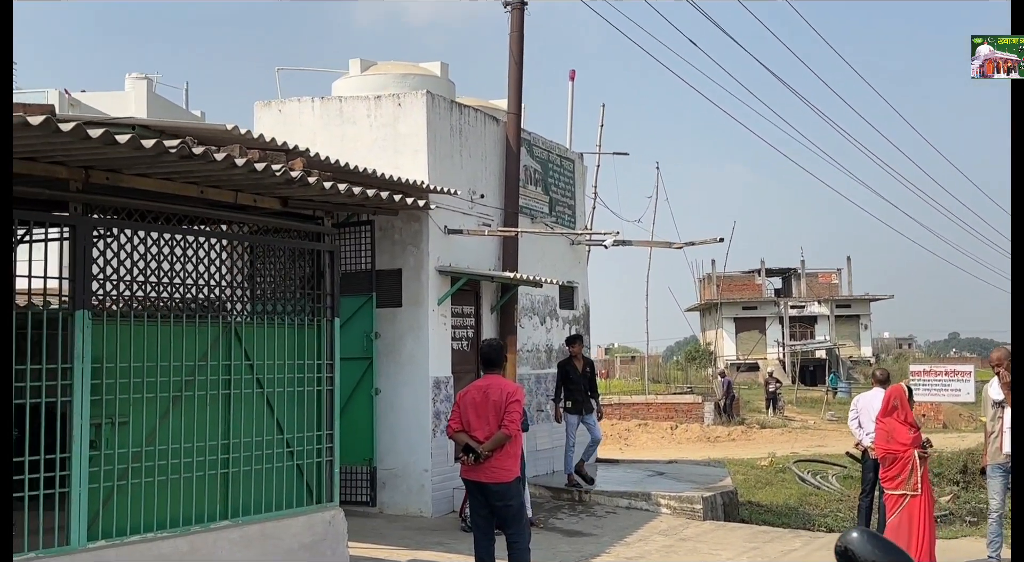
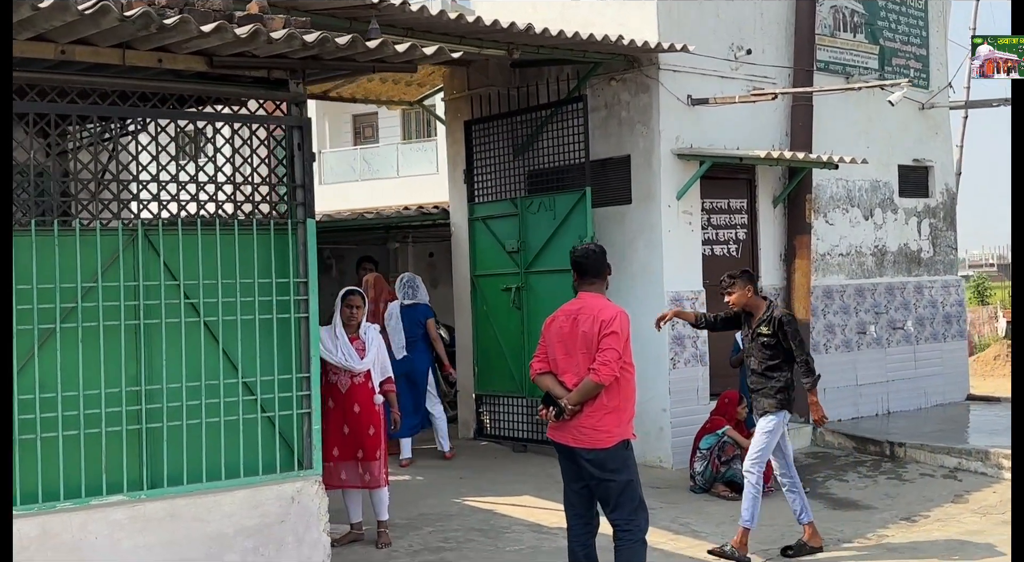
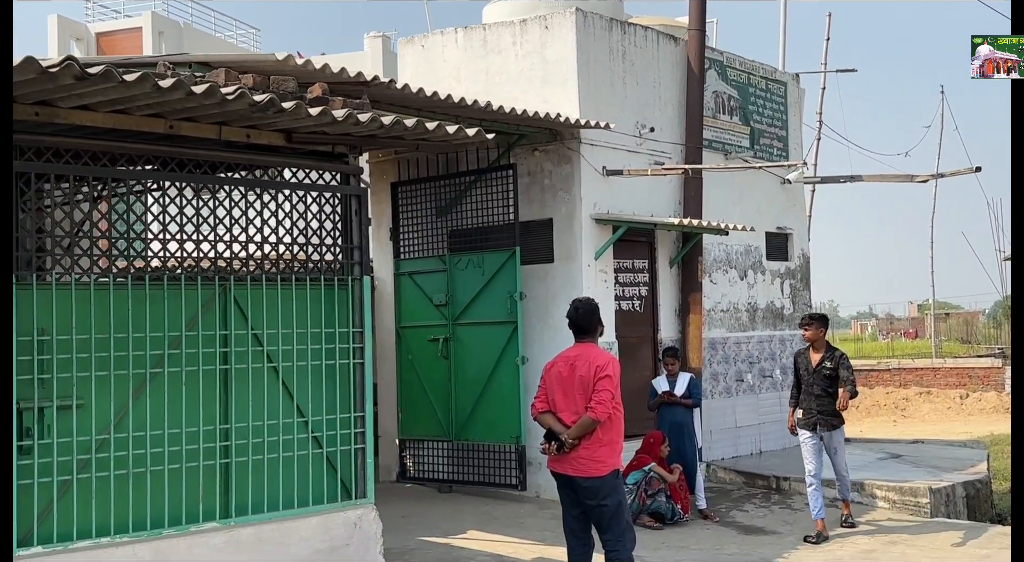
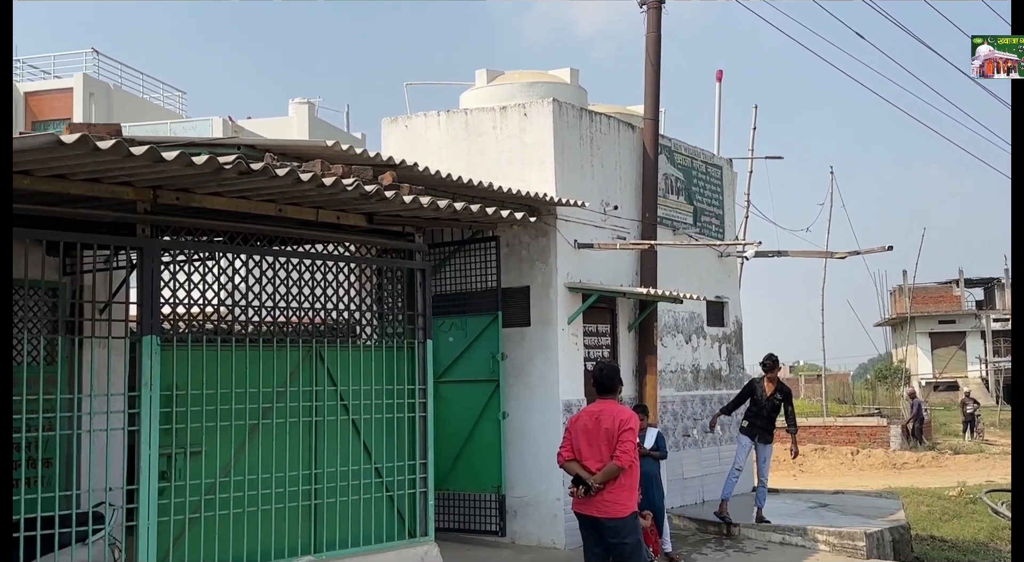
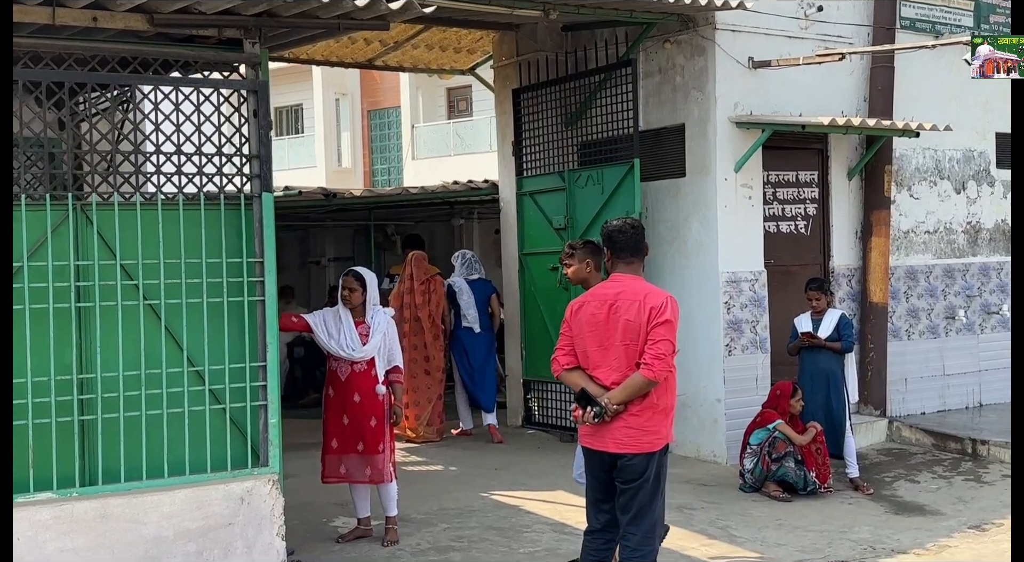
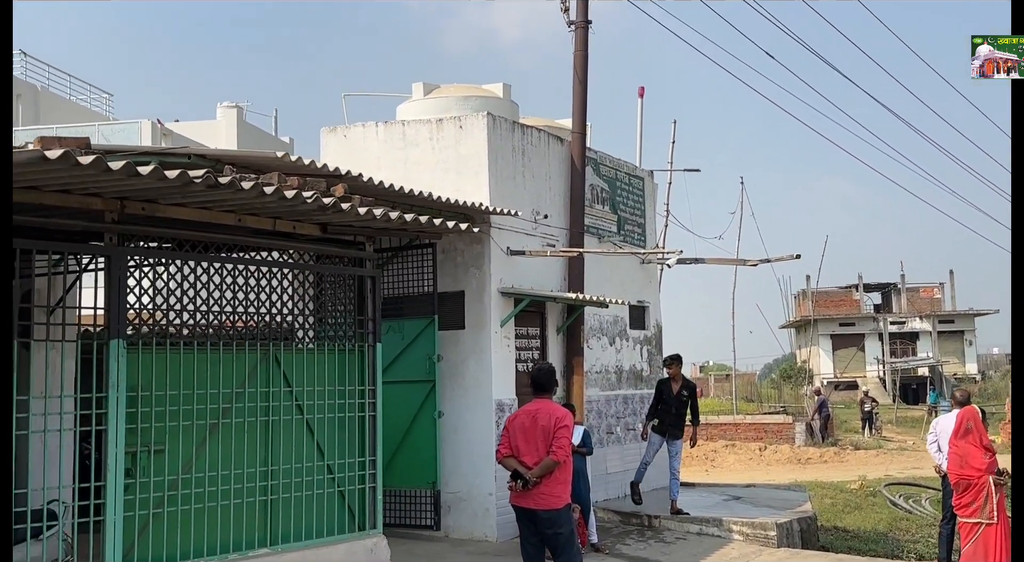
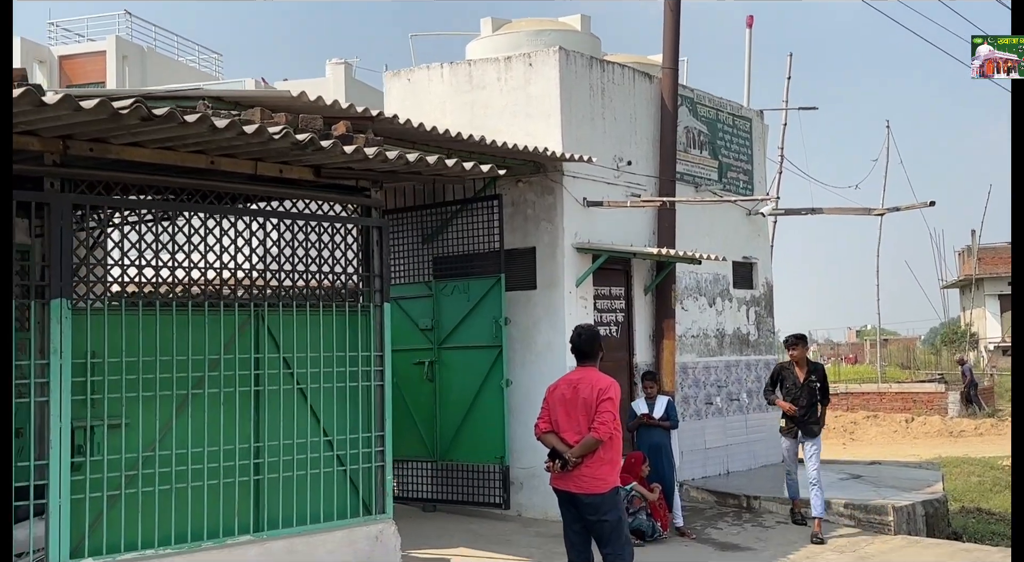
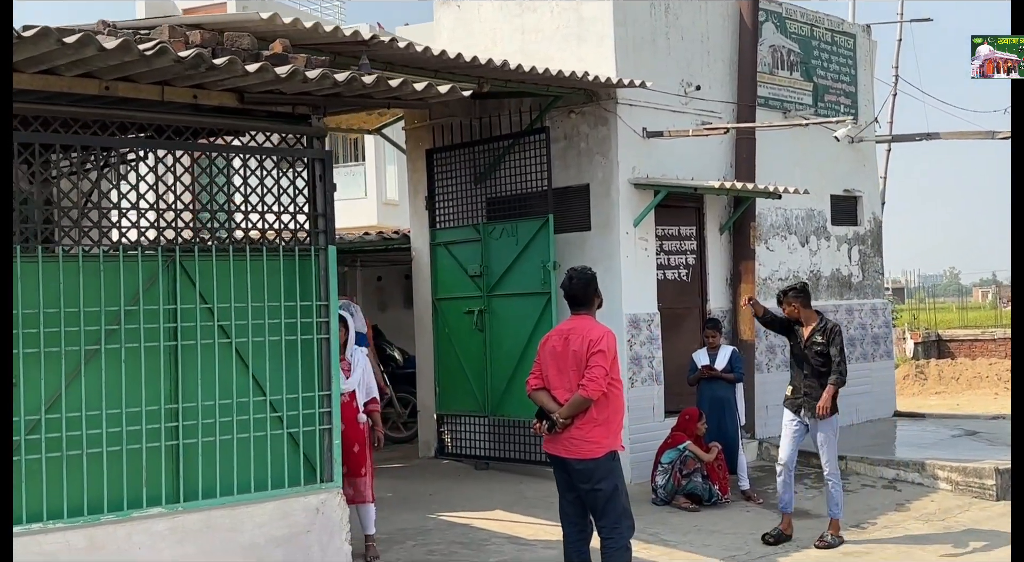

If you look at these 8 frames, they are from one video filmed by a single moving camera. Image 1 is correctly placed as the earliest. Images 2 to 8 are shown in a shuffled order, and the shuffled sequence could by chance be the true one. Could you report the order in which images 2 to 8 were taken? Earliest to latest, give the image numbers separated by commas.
6, 4, 7, 3, 8, 2, 5
